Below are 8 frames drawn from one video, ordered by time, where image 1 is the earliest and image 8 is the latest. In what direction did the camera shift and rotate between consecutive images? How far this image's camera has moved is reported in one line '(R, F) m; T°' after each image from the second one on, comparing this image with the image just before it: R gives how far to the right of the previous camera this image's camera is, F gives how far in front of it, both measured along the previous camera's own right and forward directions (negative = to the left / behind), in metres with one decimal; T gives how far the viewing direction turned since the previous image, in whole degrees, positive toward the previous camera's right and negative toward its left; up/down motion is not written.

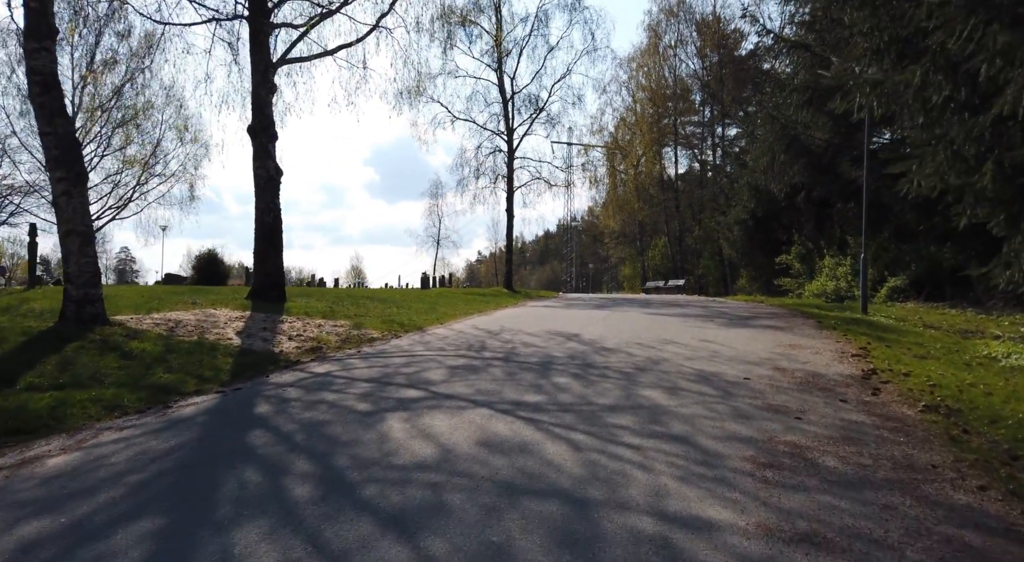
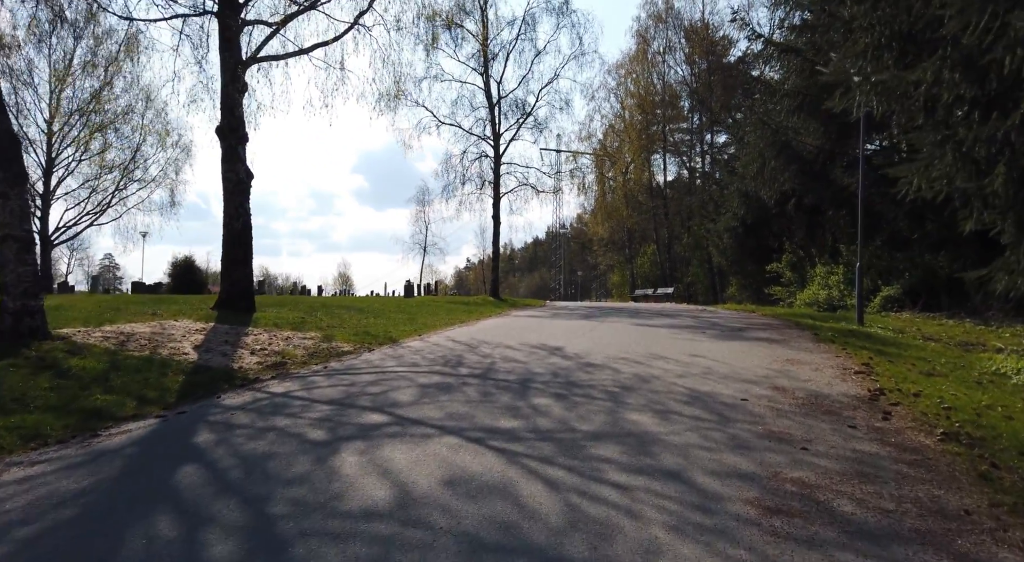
(+0.2, +0.7) m; +1°
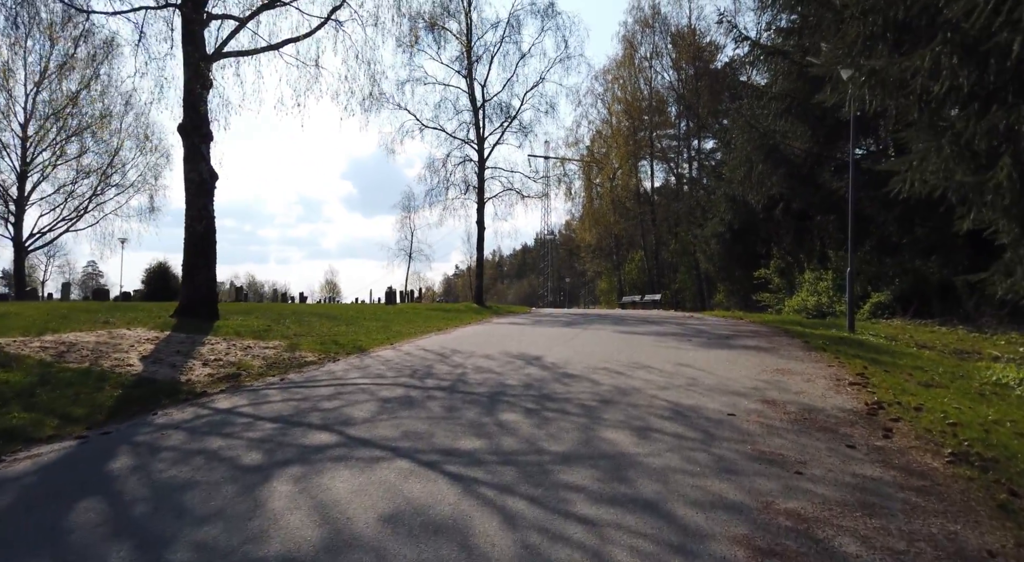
(+0.3, +0.7) m; +1°
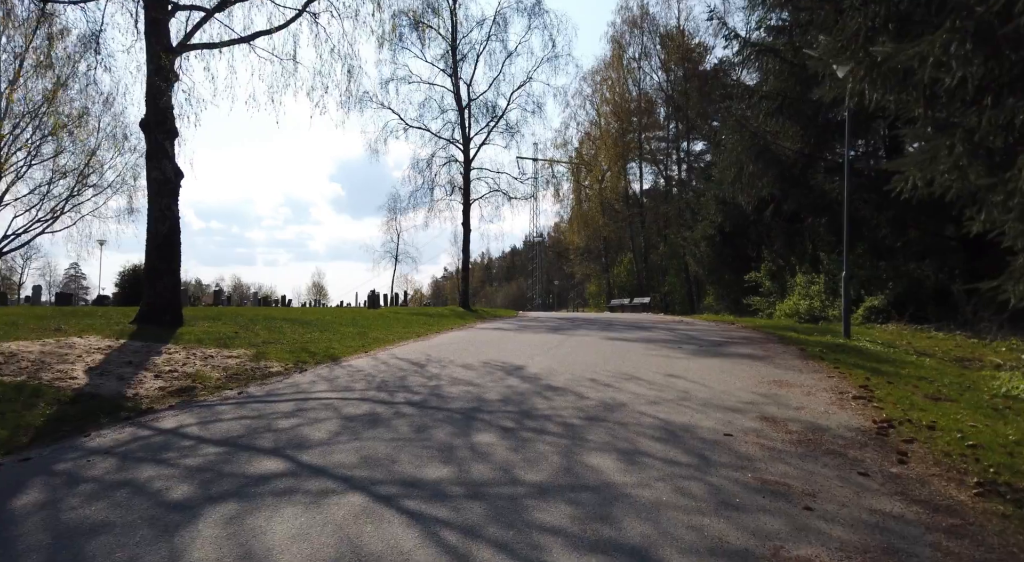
(+0.1, +0.7) m; +1°
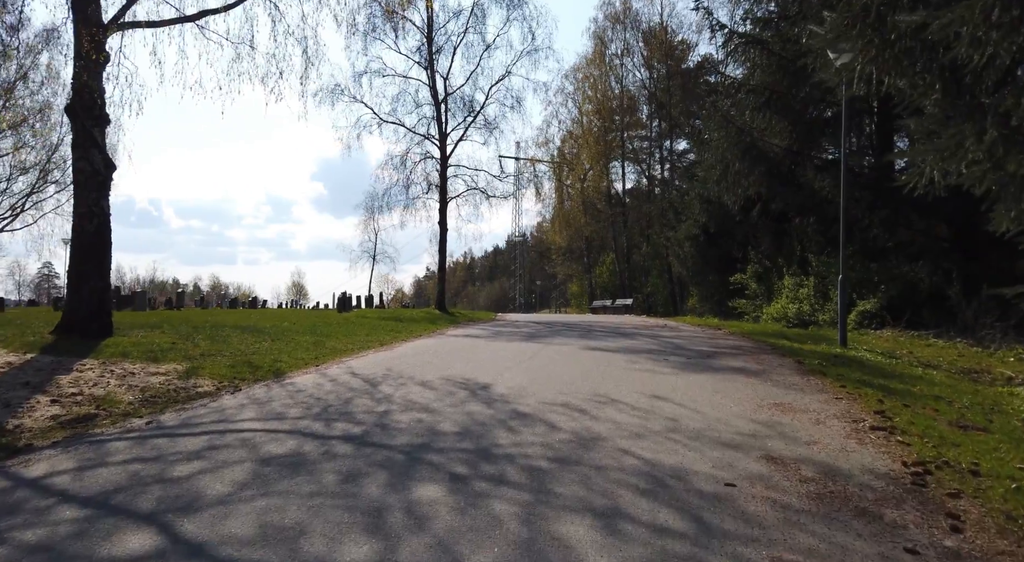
(+0.3, +1.3) m; +1°
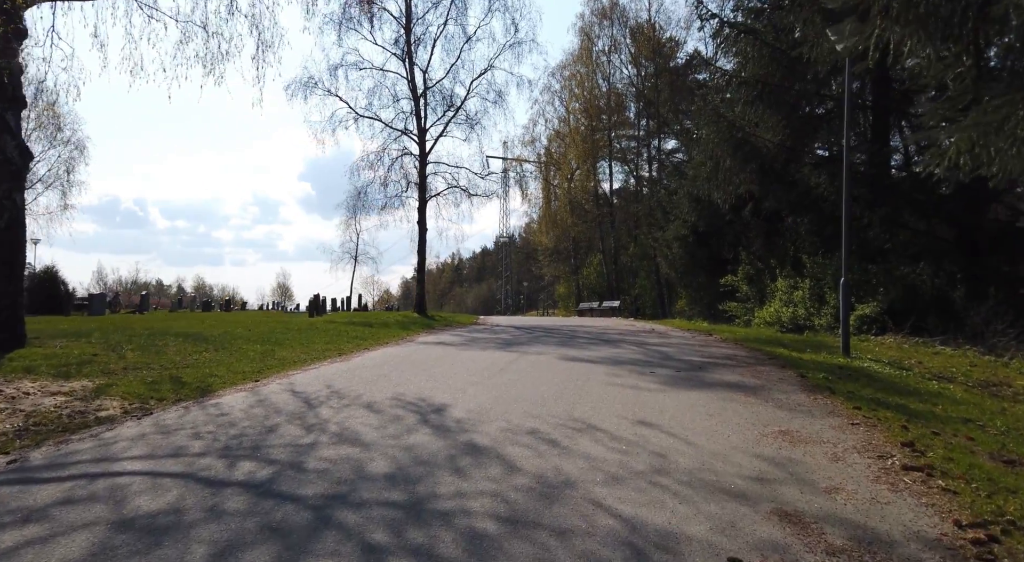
(+0.3, +1.3) m; +1°
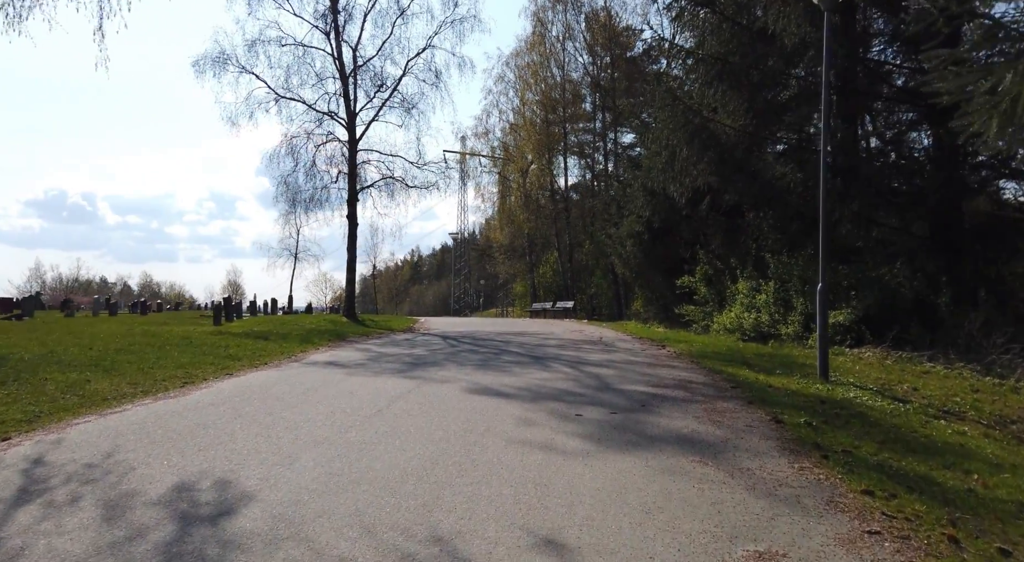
(+1.0, +2.8) m; +3°
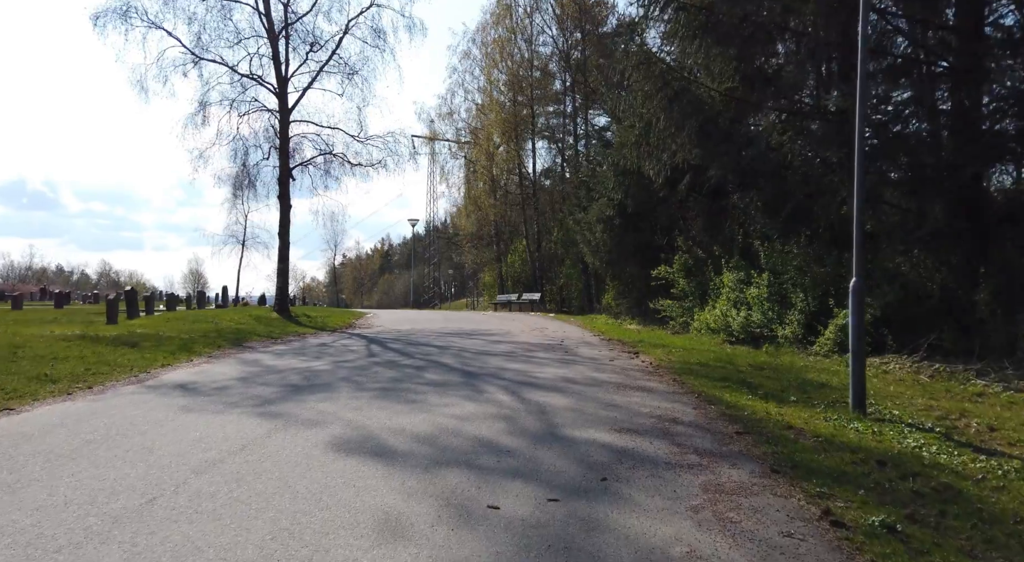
(+0.8, +3.3) m; +2°
